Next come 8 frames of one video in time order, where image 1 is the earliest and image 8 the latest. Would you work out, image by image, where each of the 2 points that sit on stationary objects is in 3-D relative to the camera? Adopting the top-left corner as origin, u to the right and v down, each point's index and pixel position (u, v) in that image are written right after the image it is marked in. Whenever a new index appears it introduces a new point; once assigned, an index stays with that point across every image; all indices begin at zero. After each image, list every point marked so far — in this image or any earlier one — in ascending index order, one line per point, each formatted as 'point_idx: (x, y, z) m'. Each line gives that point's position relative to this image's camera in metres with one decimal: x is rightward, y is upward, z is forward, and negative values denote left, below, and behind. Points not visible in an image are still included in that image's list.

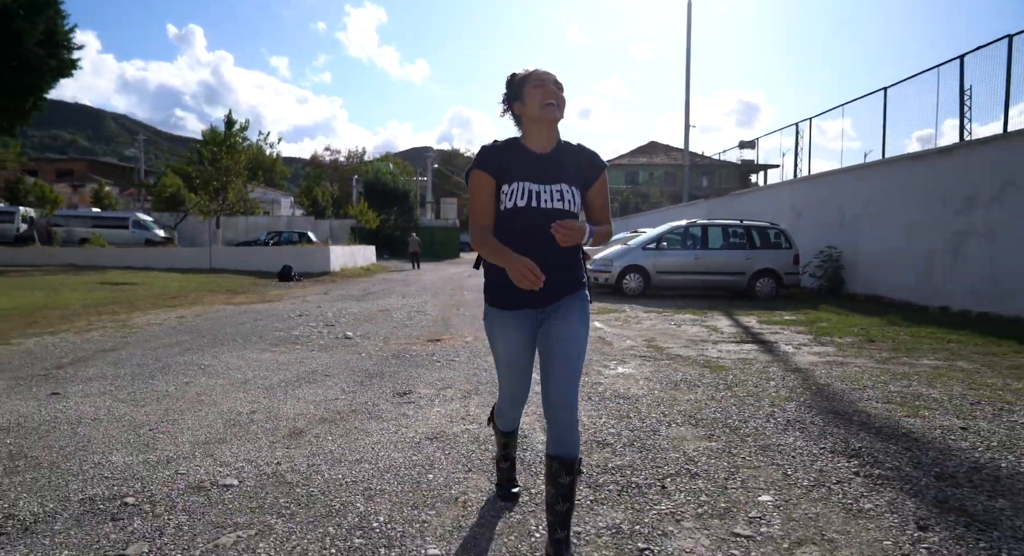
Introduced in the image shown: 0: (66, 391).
0: (-3.8, -1.0, +5.1) m
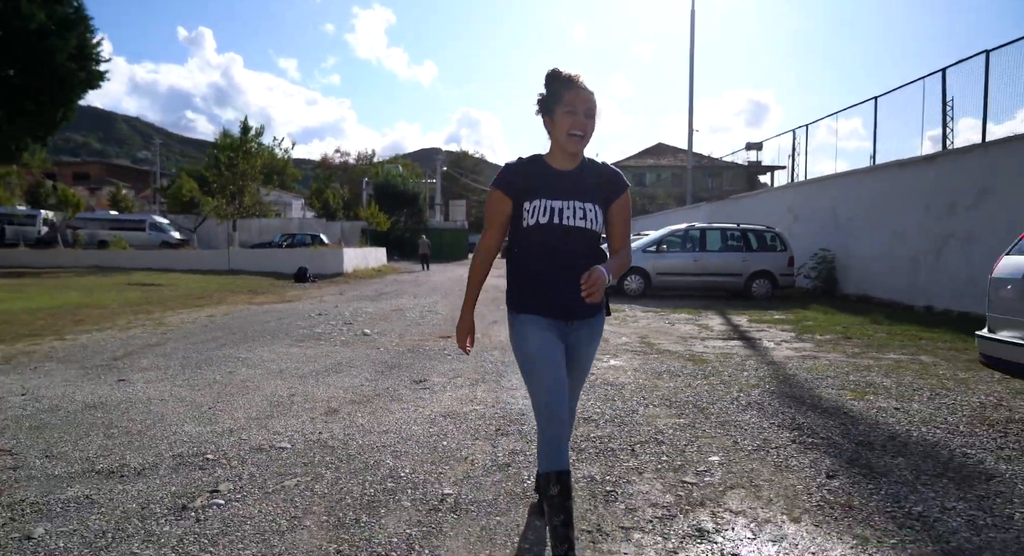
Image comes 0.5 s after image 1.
0: (-3.8, -1.0, +5.9) m
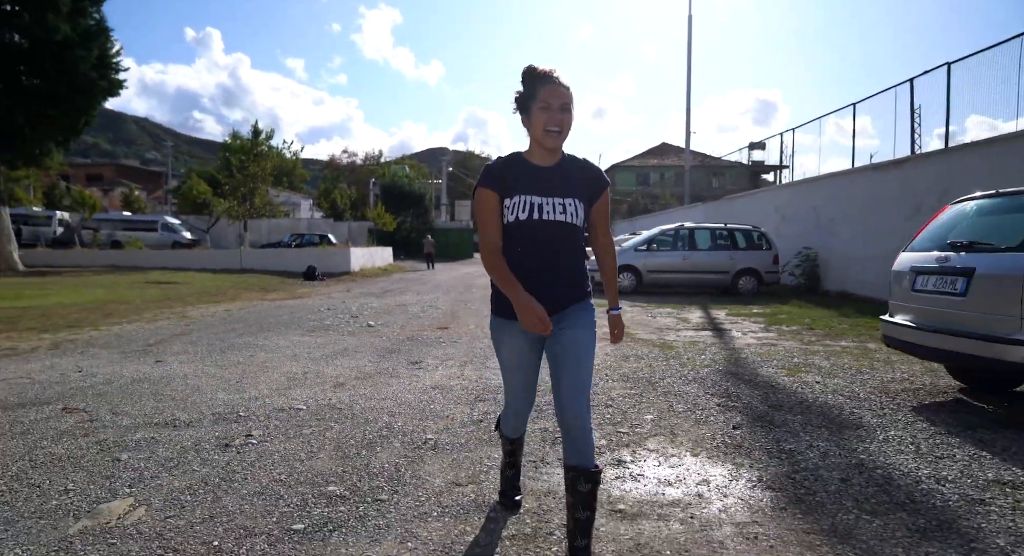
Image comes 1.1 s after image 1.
0: (-4.0, -0.9, +6.8) m
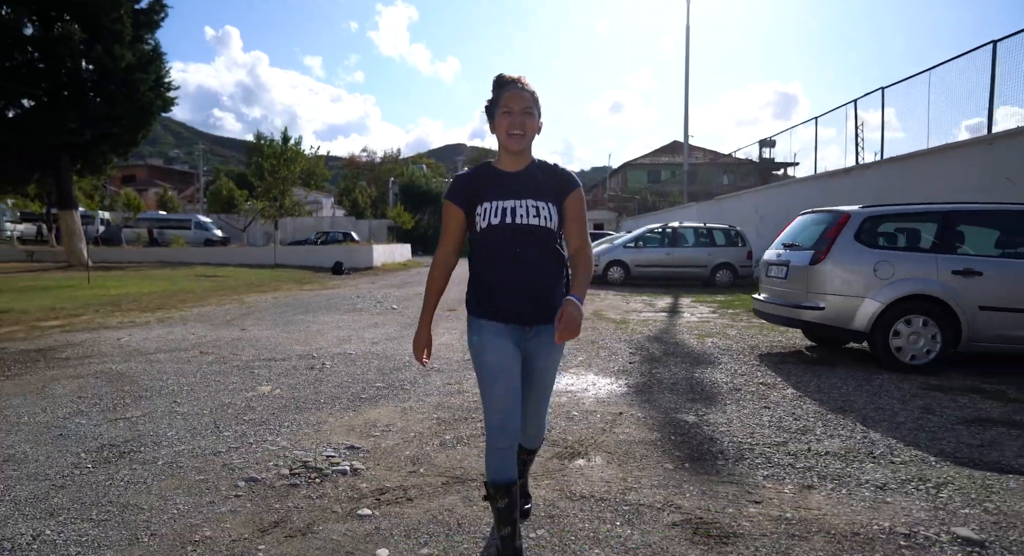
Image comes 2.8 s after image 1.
0: (-4.2, -0.8, +9.3) m
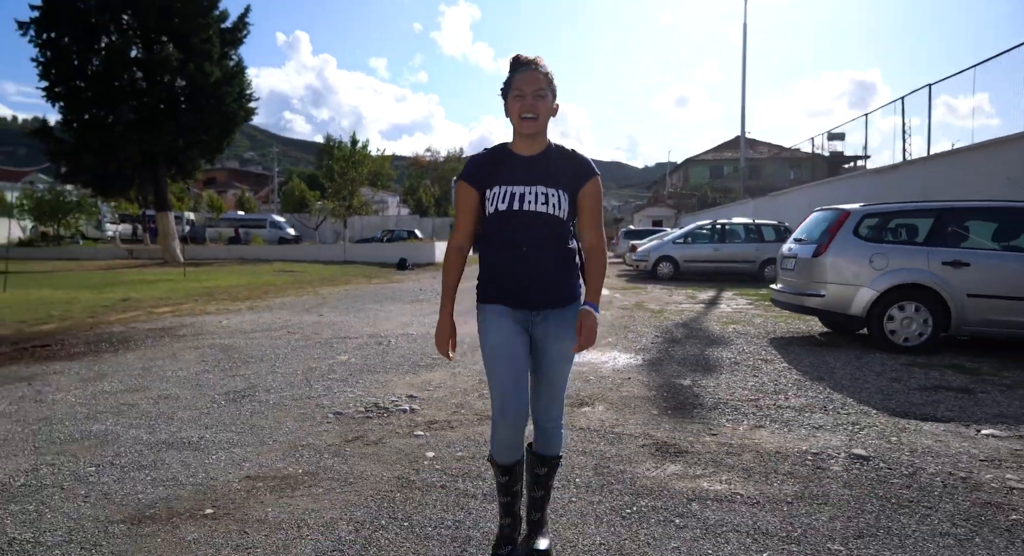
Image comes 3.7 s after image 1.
0: (-3.4, -0.7, +10.7) m
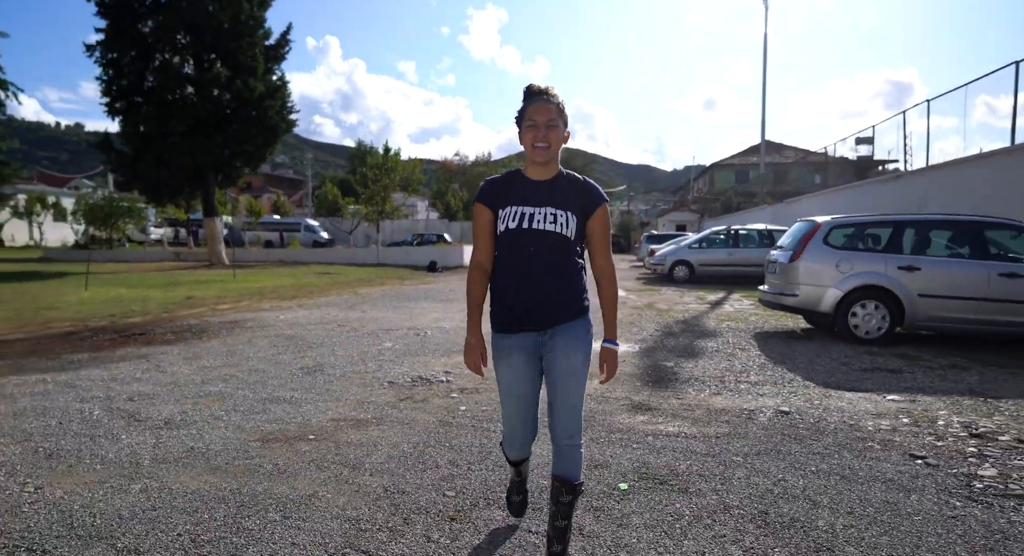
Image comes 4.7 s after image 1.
0: (-3.0, -0.7, +12.1) m
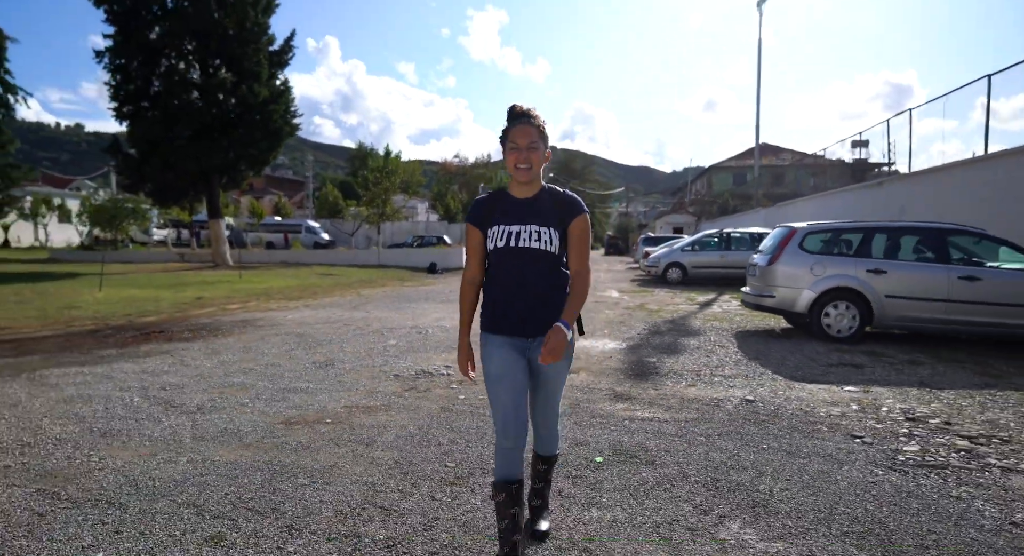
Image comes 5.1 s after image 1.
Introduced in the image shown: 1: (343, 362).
0: (-3.1, -0.7, +12.6) m
1: (-2.0, -1.0, +7.0) m
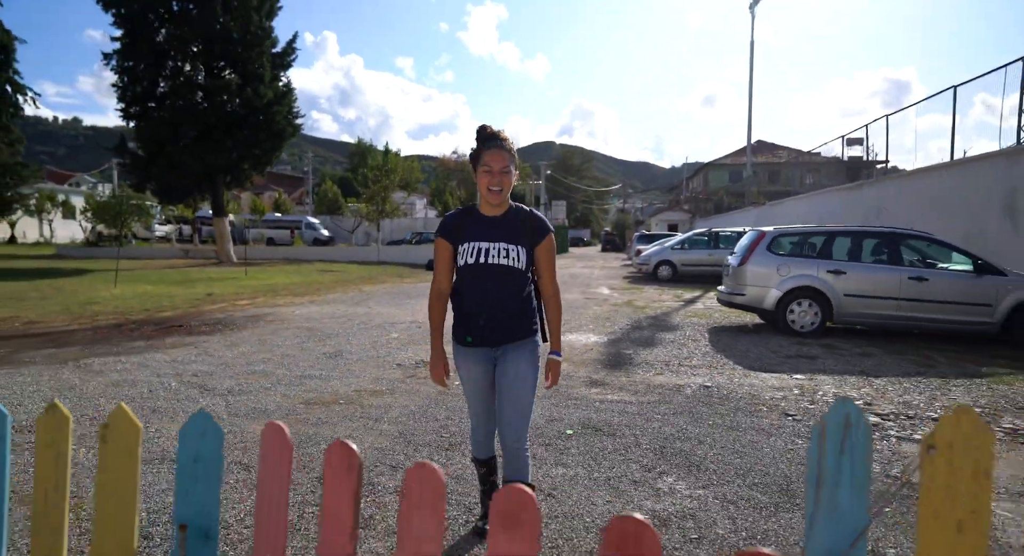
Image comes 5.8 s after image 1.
0: (-3.2, -0.7, +13.4) m
1: (-2.1, -1.0, +7.8) m
